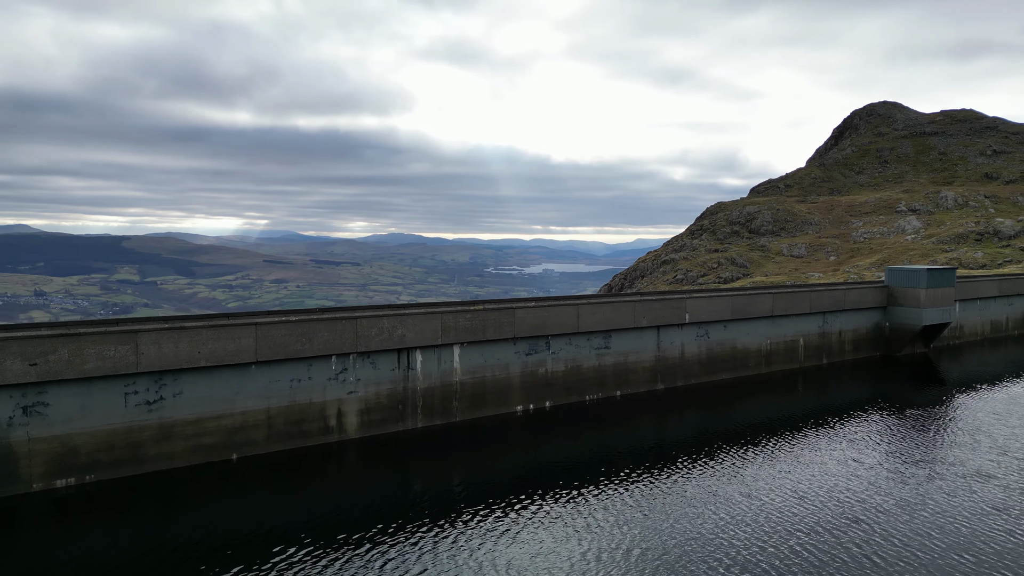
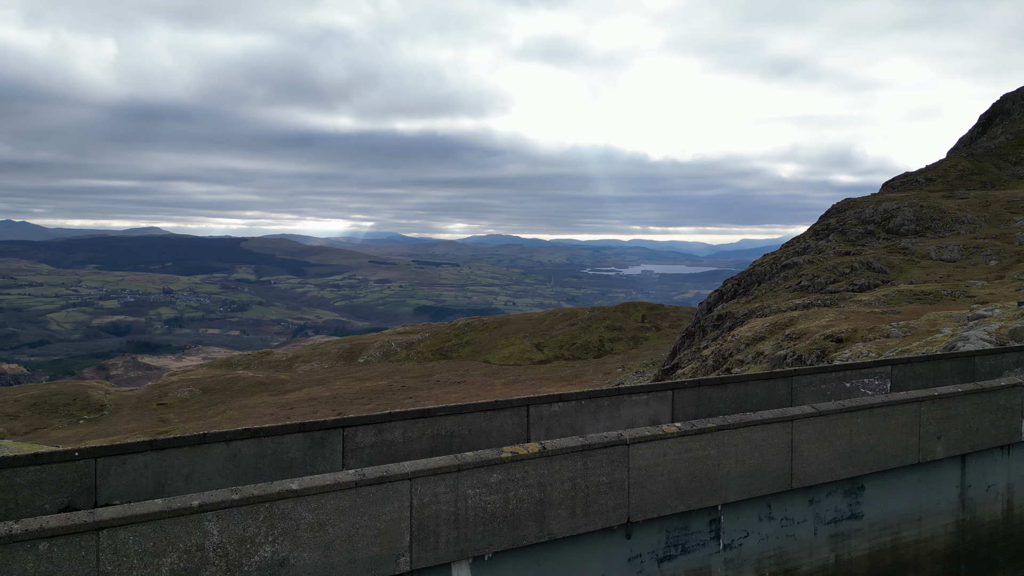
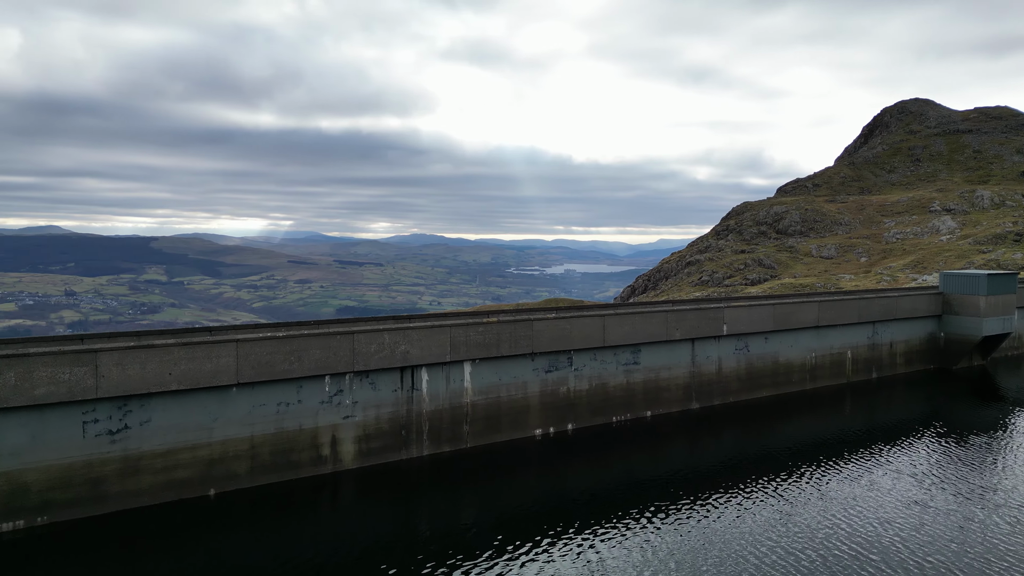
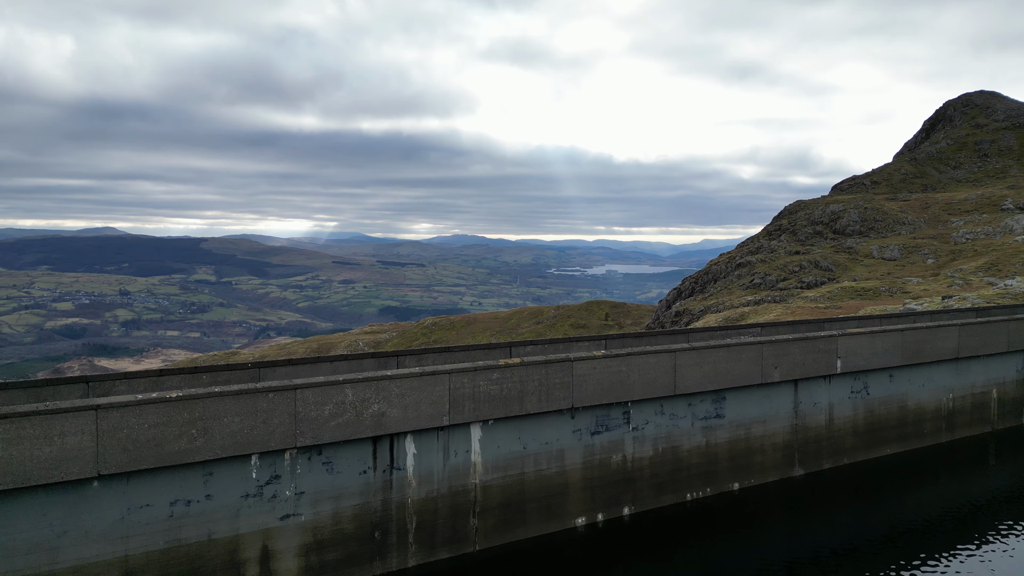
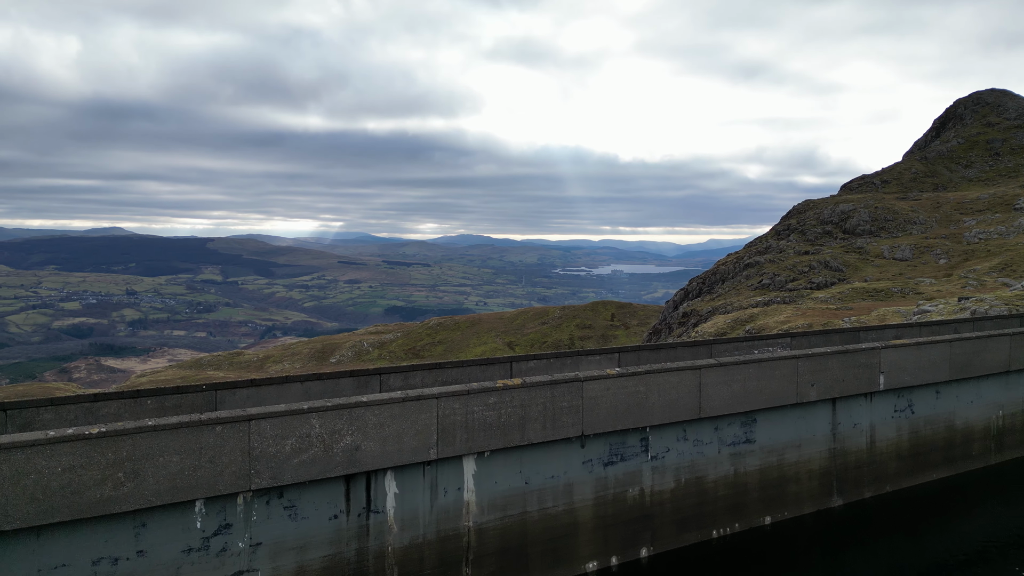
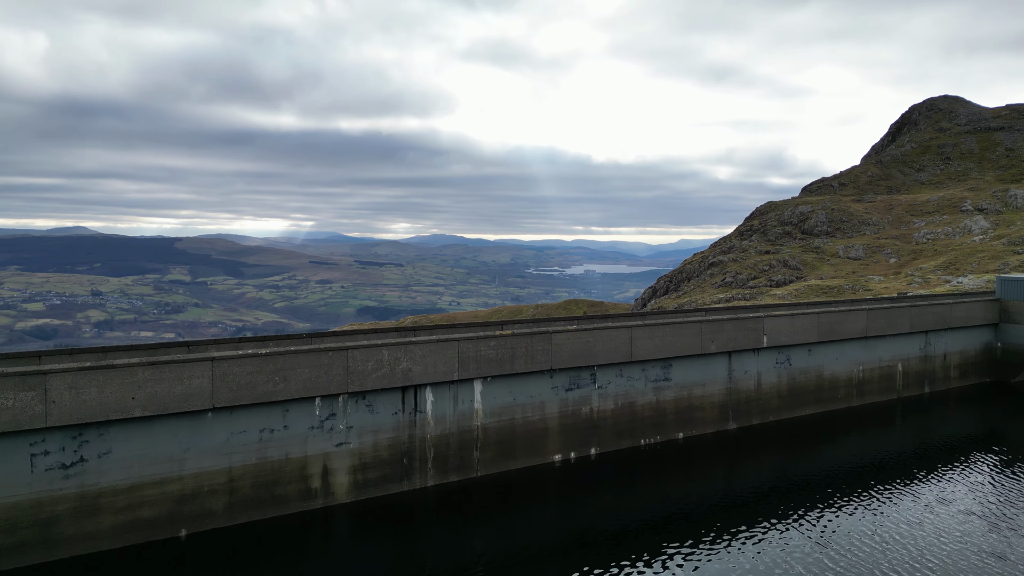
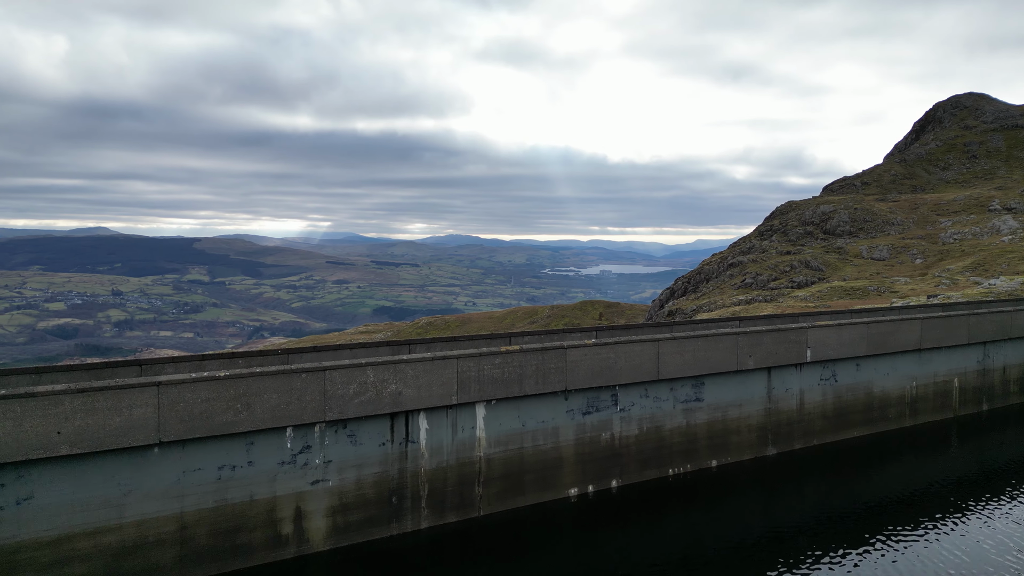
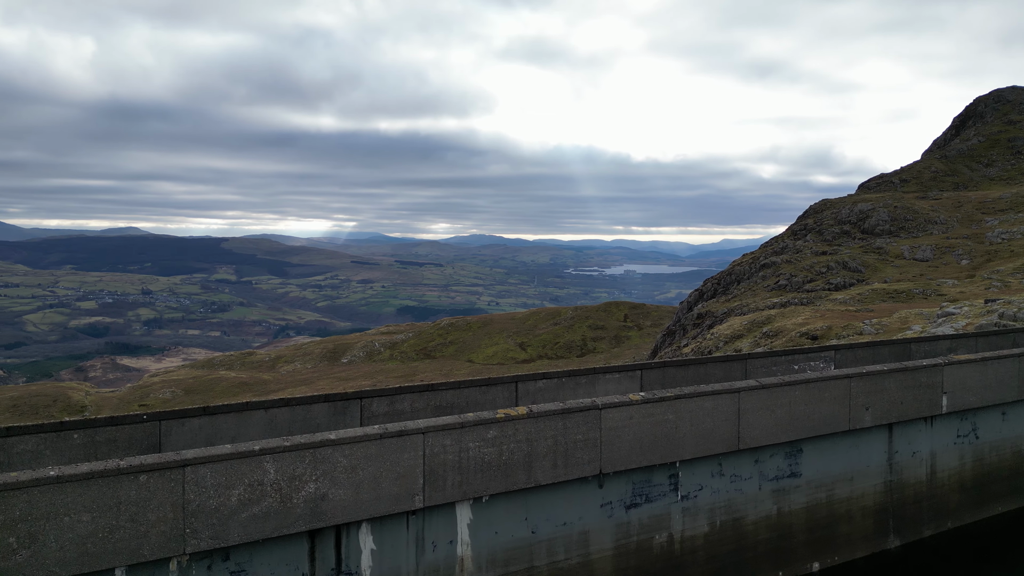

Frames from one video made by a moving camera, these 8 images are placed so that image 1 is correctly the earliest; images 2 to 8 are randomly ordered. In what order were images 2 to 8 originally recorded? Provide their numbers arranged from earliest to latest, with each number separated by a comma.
3, 6, 7, 4, 5, 8, 2
